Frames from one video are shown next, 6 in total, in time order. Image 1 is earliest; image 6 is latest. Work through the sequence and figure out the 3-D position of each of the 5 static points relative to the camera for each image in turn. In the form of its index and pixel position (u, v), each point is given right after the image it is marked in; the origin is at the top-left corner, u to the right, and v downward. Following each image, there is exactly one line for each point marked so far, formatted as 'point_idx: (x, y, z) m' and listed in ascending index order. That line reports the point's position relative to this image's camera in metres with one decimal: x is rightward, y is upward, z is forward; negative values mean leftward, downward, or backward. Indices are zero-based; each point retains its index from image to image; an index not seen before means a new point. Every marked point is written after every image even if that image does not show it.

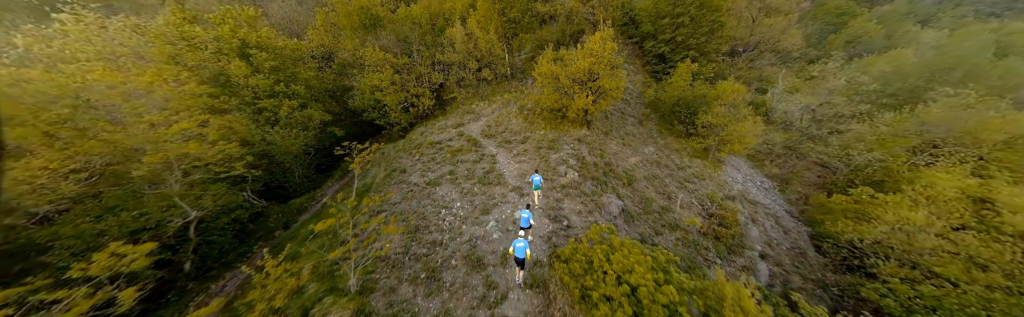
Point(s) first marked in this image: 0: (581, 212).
0: (+5.8, -4.4, +17.6) m
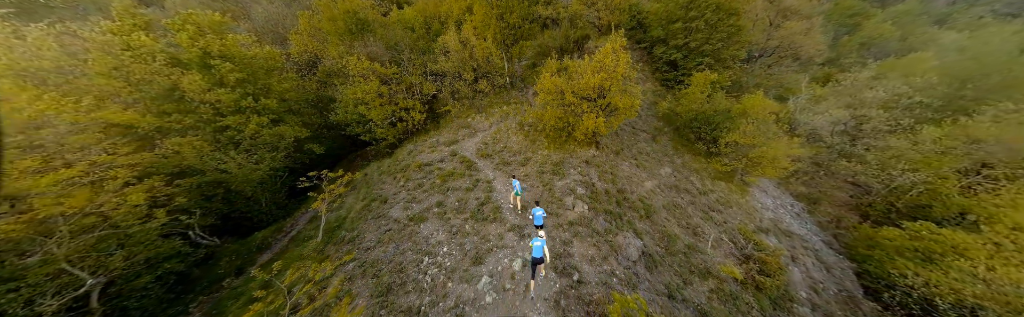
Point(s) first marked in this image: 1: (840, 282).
0: (+5.6, -6.9, +14.4) m
1: (+30.9, -11.6, +19.8) m
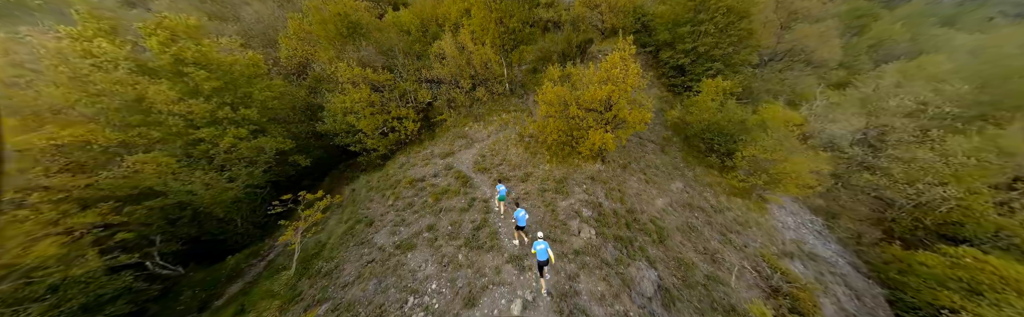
0: (+5.5, -8.4, +12.5) m
1: (+30.8, -13.1, +17.9) m
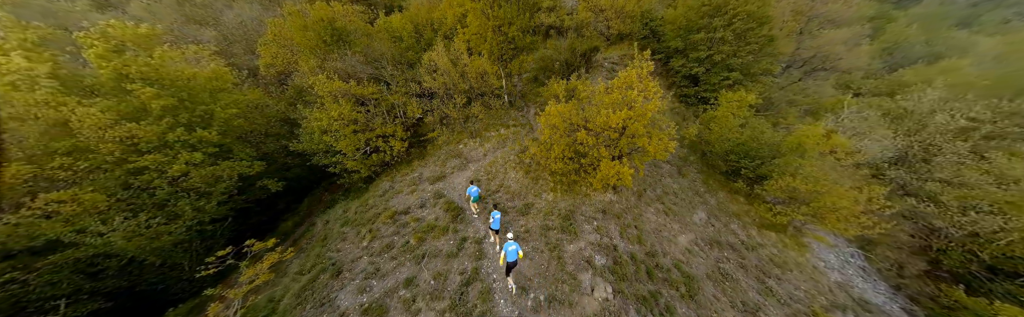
0: (+5.3, -10.8, +9.5) m
1: (+30.6, -15.6, +14.7) m
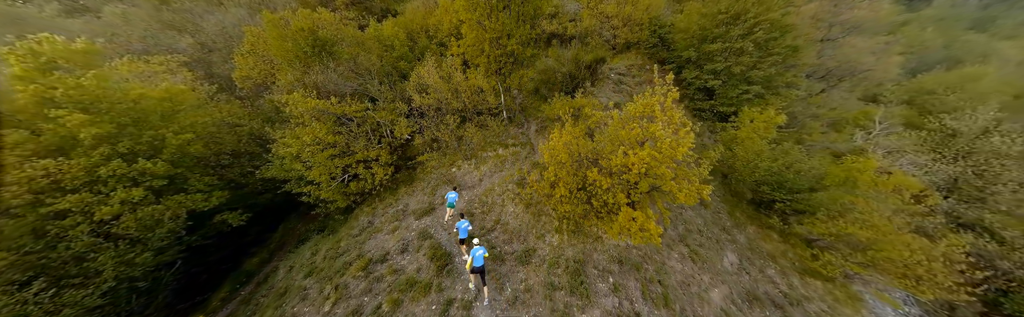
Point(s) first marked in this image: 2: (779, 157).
0: (+5.2, -13.4, +6.4) m
1: (+30.4, -18.3, +11.5) m
2: (+24.7, +0.2, +19.4) m
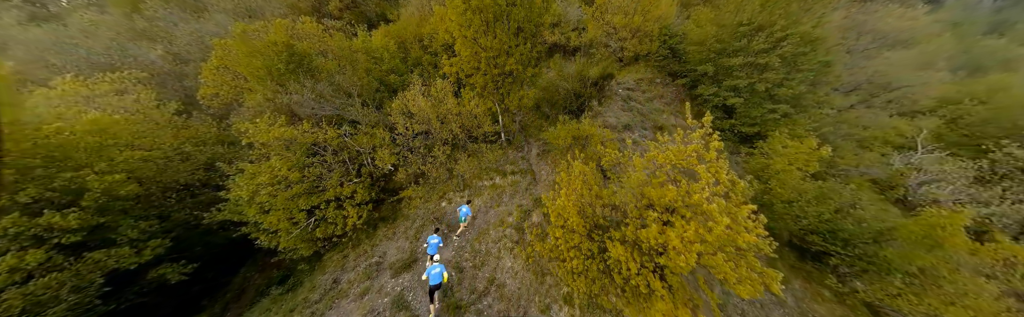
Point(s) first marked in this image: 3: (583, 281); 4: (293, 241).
0: (+4.9, -16.4, +3.0) m
1: (+30.2, -21.5, +8.0) m
2: (+24.5, -3.1, +16.2) m
3: (+3.8, -5.8, +11.6) m
4: (-17.2, -6.4, +16.3) m
